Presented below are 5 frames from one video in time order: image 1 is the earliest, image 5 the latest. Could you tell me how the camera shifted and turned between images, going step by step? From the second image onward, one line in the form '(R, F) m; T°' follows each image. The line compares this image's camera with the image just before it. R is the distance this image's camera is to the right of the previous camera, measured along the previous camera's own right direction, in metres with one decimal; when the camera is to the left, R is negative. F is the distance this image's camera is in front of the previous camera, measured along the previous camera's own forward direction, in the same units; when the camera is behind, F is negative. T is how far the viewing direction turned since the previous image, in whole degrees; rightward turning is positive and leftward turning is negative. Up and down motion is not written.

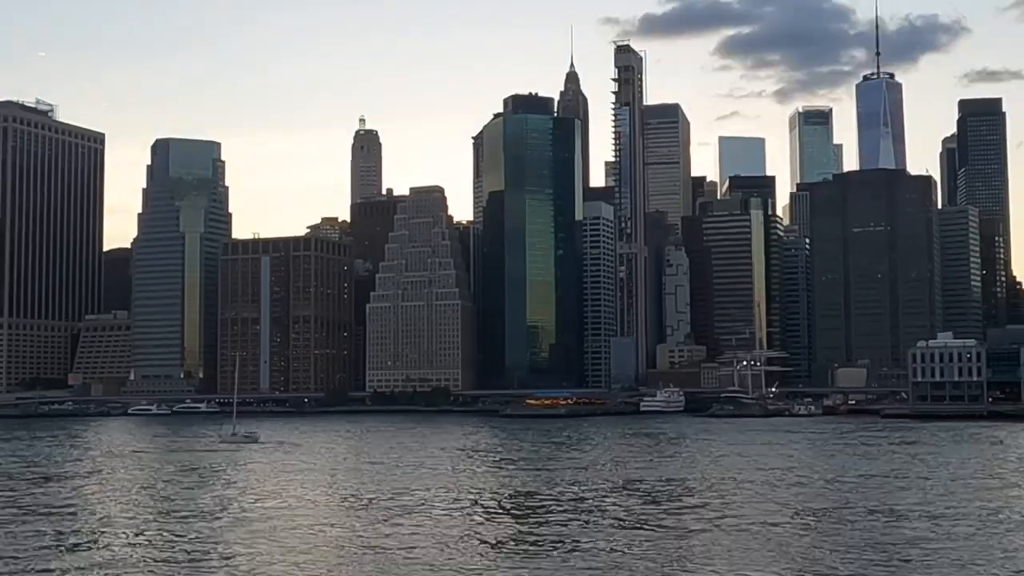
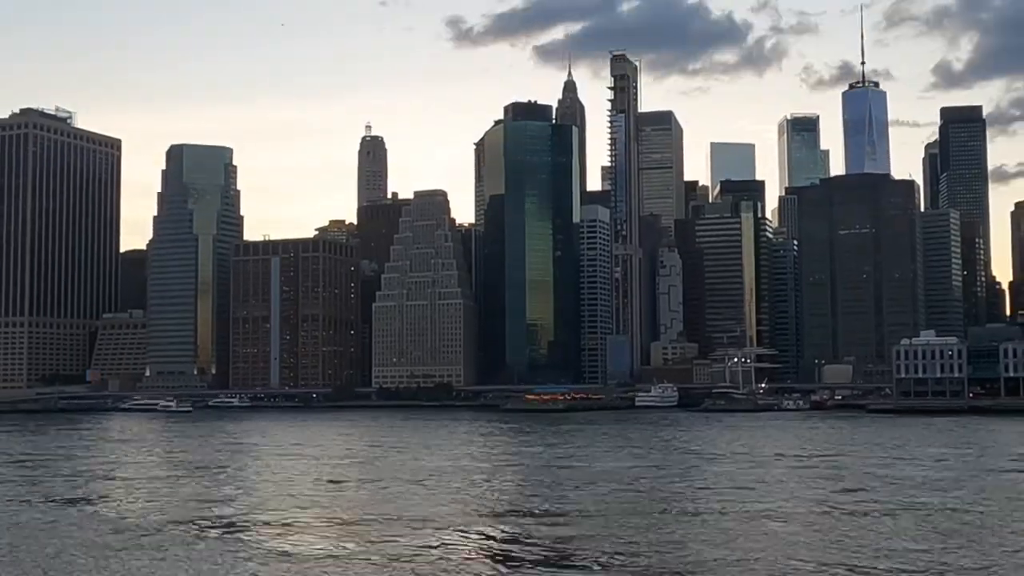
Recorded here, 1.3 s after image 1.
(+0.5, -6.4) m; 0°
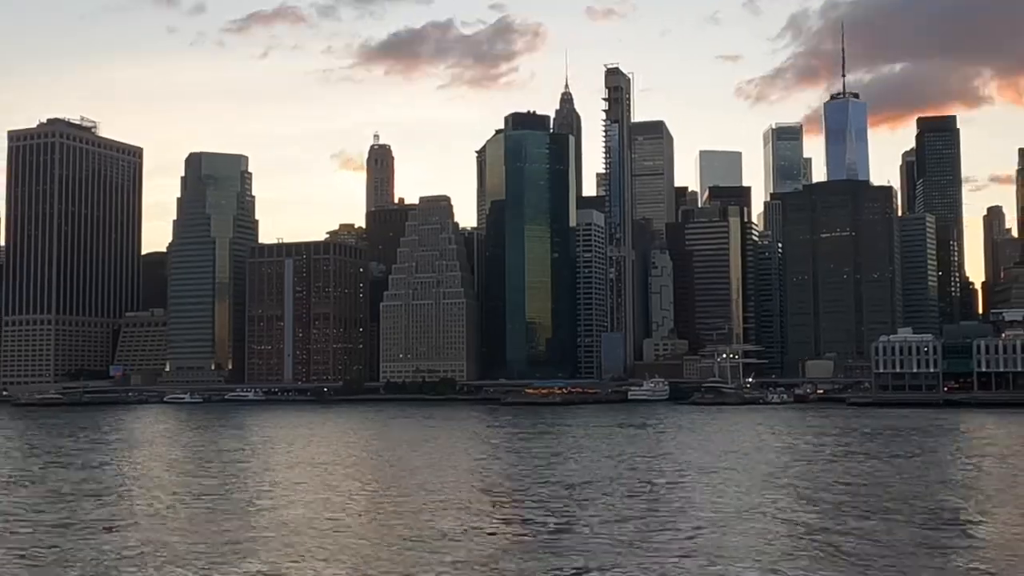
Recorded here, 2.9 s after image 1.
(+0.9, -9.2) m; 0°
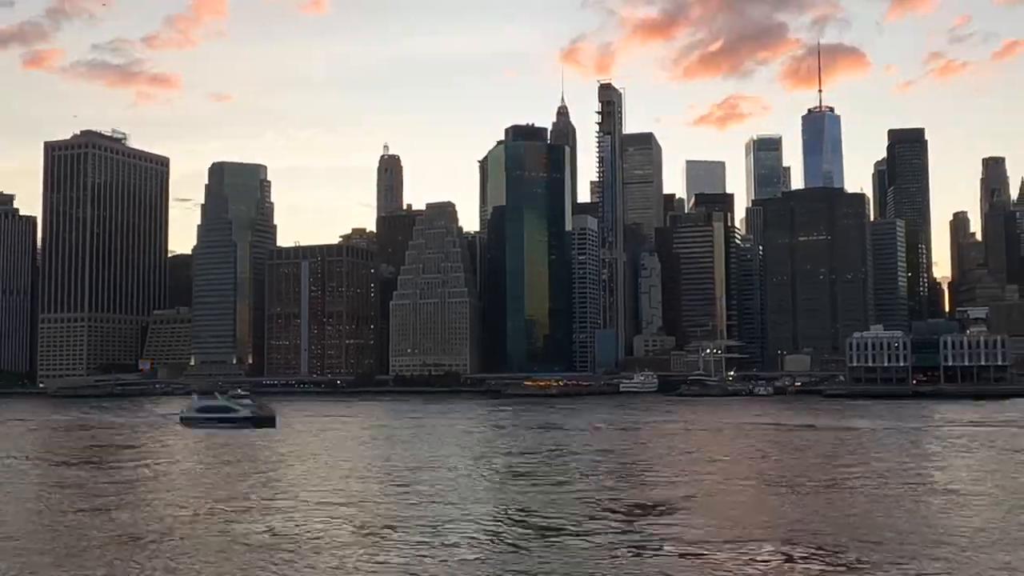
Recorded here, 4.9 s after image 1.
(+1.2, -12.9) m; 0°
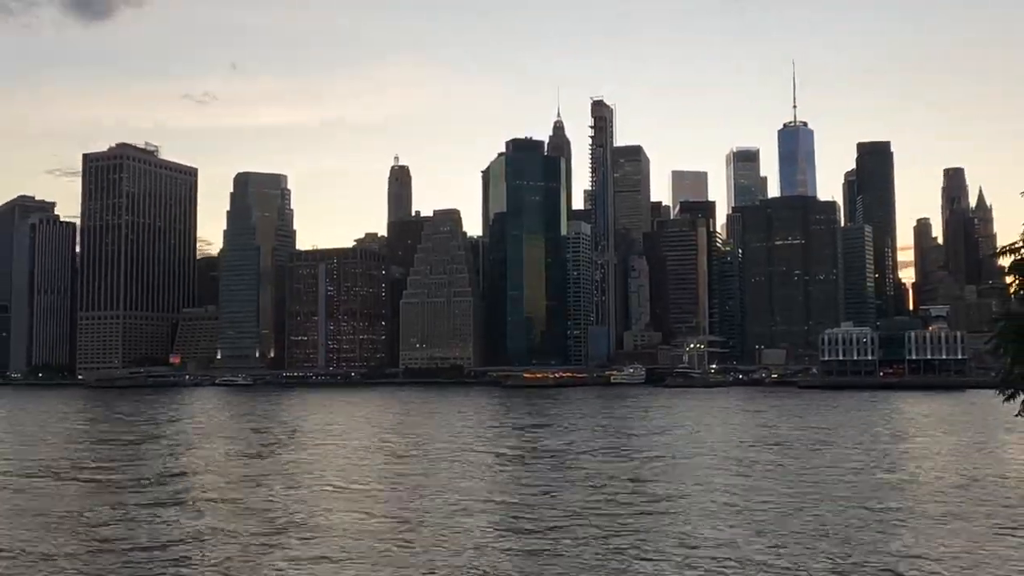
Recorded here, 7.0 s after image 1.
(+1.7, -16.0) m; 0°
